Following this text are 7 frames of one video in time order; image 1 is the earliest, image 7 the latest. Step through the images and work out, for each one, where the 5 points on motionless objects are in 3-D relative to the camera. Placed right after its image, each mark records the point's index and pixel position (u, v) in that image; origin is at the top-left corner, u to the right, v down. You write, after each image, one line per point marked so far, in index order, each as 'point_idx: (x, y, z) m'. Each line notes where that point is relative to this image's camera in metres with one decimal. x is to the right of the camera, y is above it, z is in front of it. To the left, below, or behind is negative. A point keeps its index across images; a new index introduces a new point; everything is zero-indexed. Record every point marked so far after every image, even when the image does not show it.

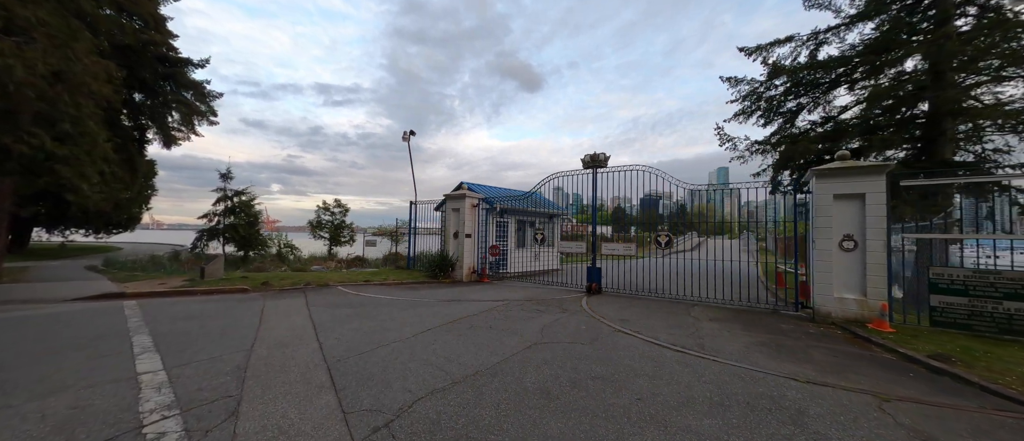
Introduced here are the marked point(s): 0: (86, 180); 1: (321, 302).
0: (-11.6, +1.1, +9.7) m
1: (-4.2, -1.8, +7.8) m
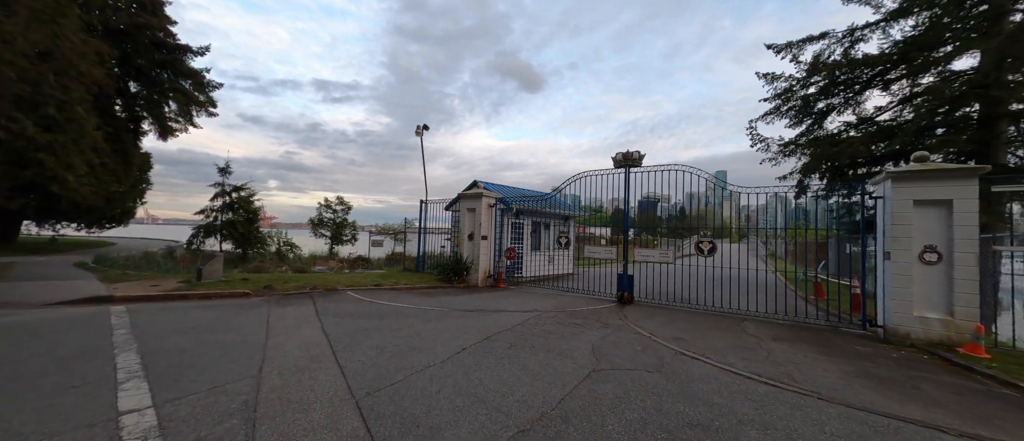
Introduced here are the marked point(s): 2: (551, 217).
0: (-10.9, +1.2, +8.9) m
1: (-3.6, -1.8, +7.0) m
2: (+1.6, +0.2, +15.3) m
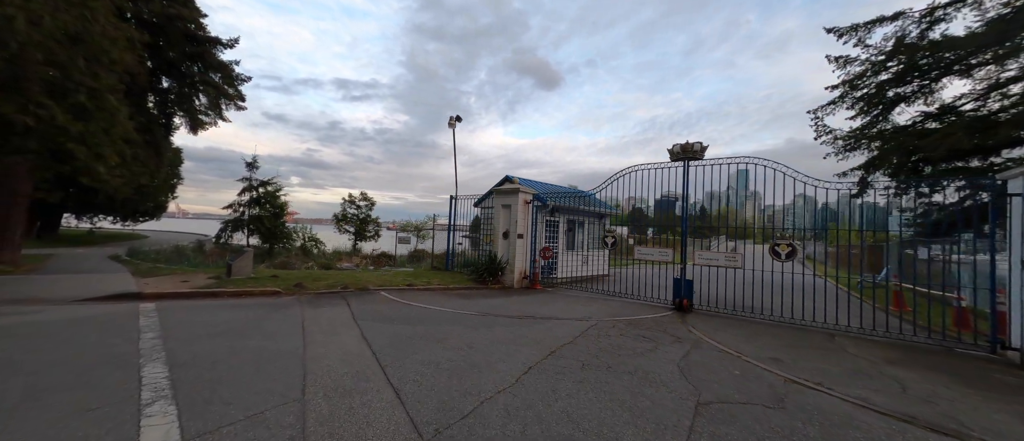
0: (-9.9, +1.4, +8.6) m
1: (-2.6, -1.7, +6.5) m
2: (+3.0, +0.2, +14.5) m
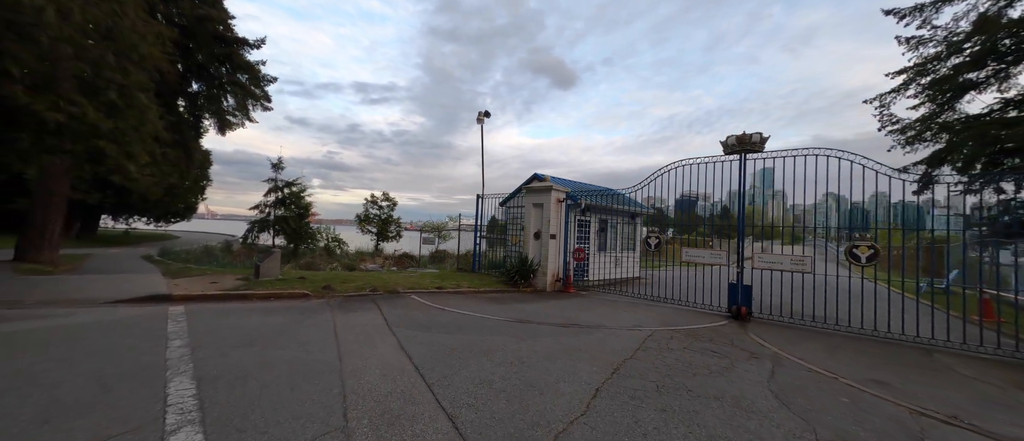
0: (-9.0, +1.4, +8.5) m
1: (-1.9, -1.7, +6.1) m
2: (+4.1, +0.2, +13.8) m
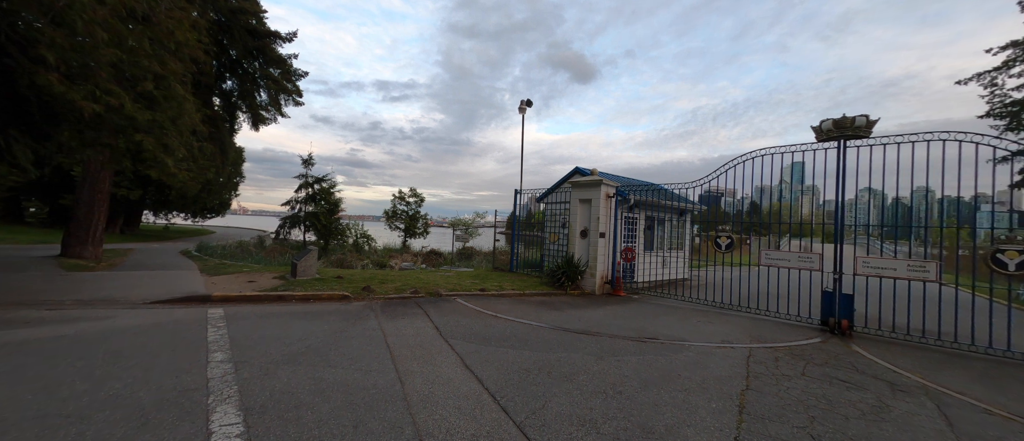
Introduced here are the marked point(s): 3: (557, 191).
0: (-7.8, +1.5, +8.2) m
1: (-0.9, -1.7, +5.4) m
2: (+5.5, +0.4, +12.8) m
3: (+1.6, +1.1, +12.7) m
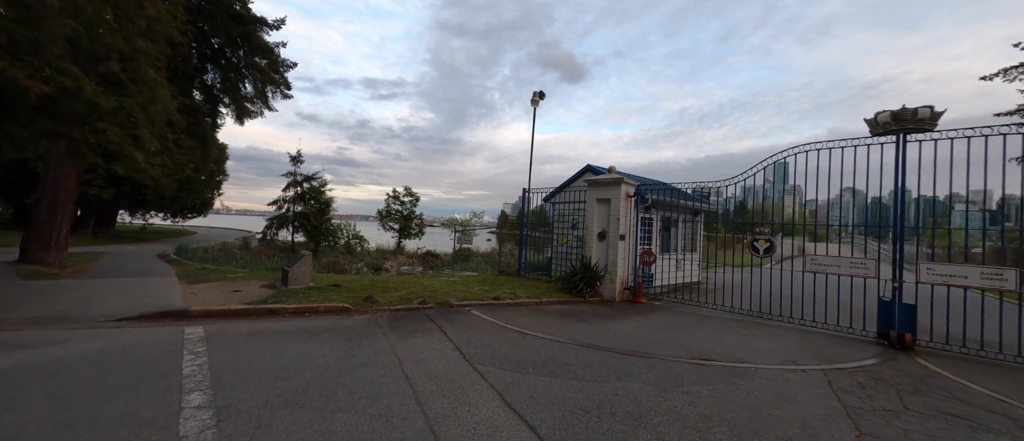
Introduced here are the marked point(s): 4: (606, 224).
0: (-7.5, +1.4, +7.2) m
1: (-0.4, -1.7, +4.6) m
2: (+5.7, +0.3, +12.2) m
3: (+1.9, +1.0, +12.0) m
4: (+2.5, -0.1, +9.5) m
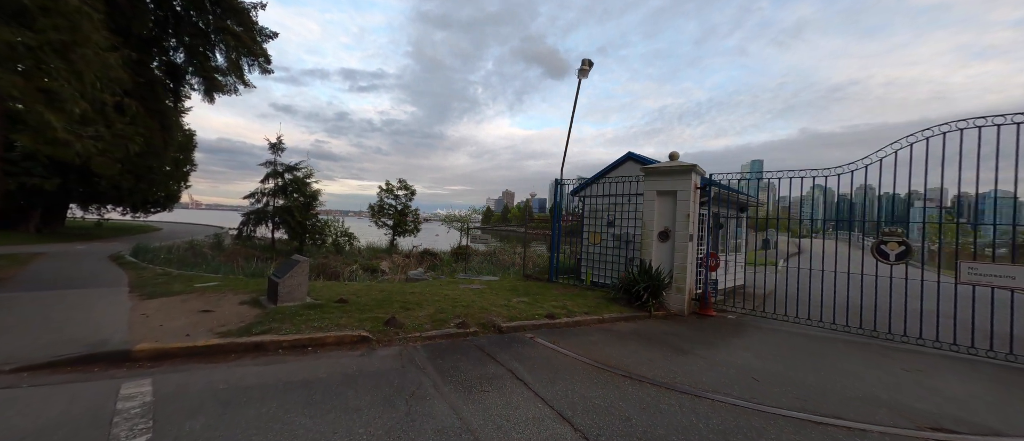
0: (-6.4, +1.5, +5.1) m
1: (+0.8, -1.7, +2.9) m
2: (+6.6, +0.4, +10.8) m
3: (+2.7, +1.1, +10.3) m
4: (+3.5, 0.0, +7.9) m
